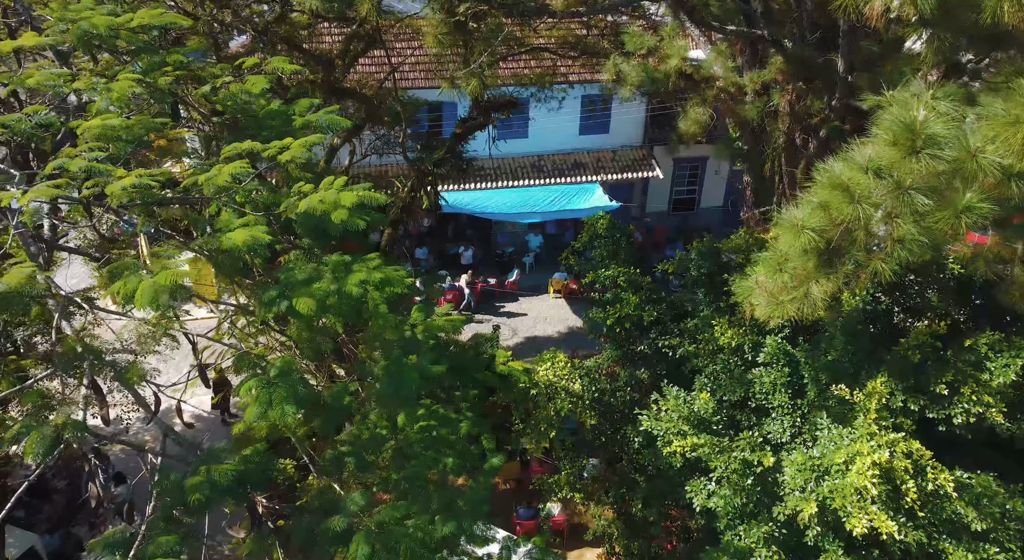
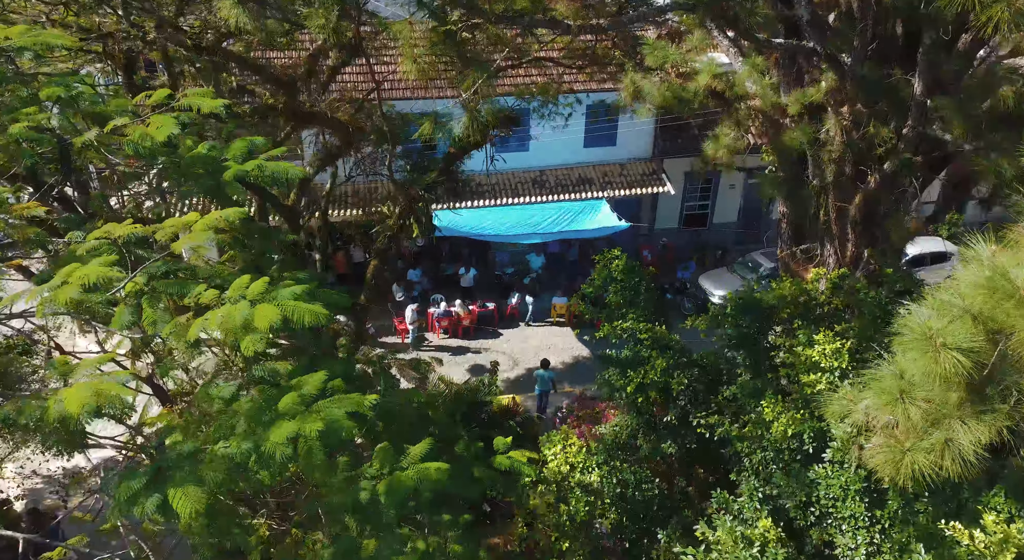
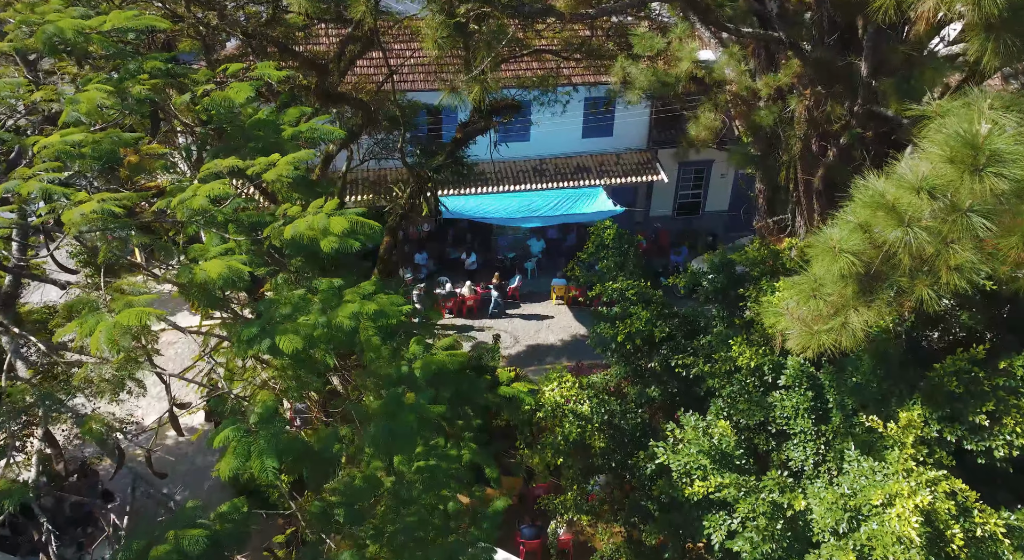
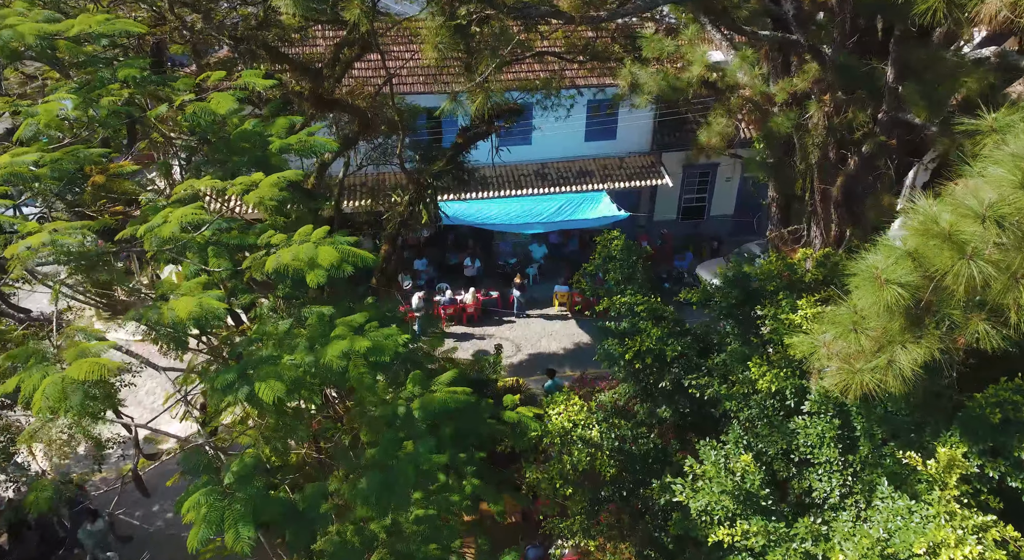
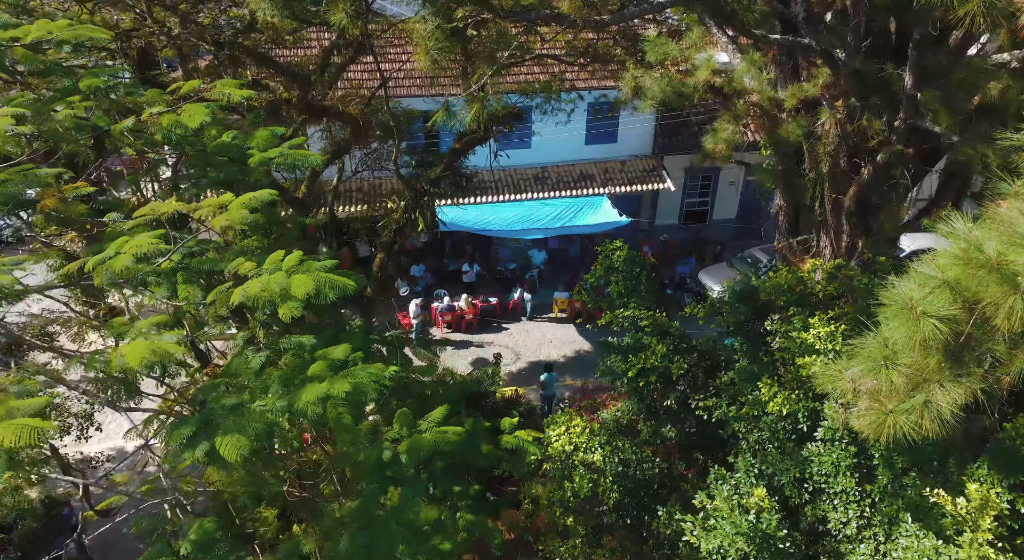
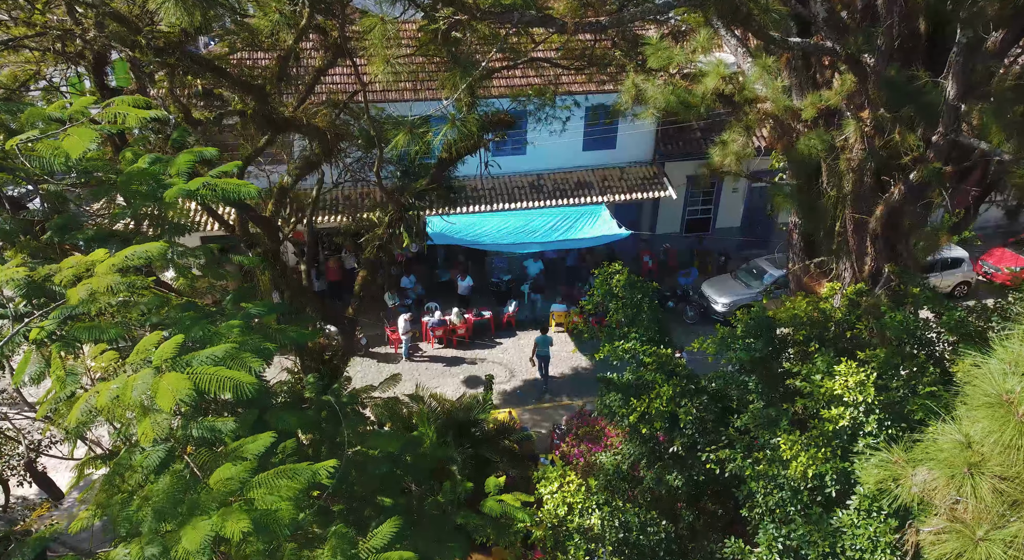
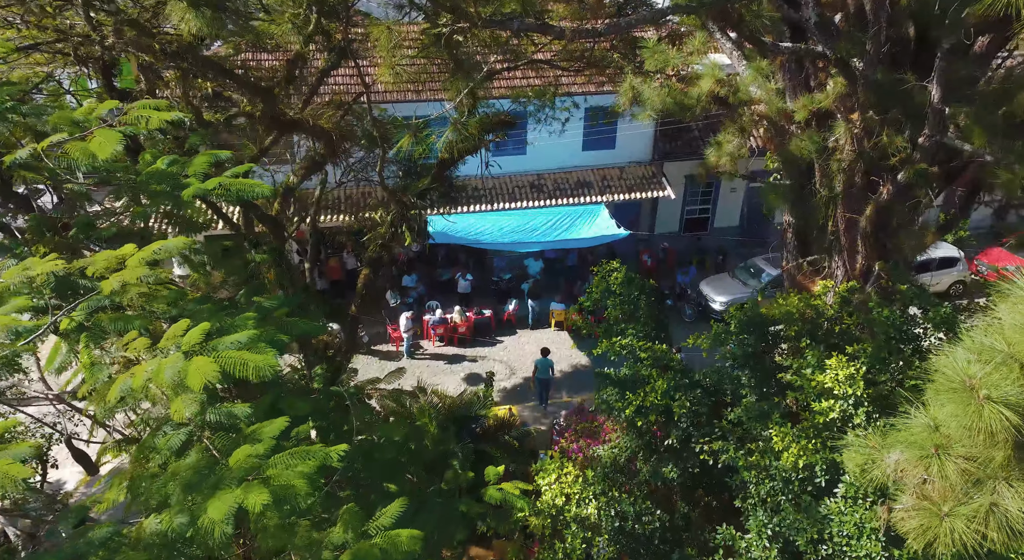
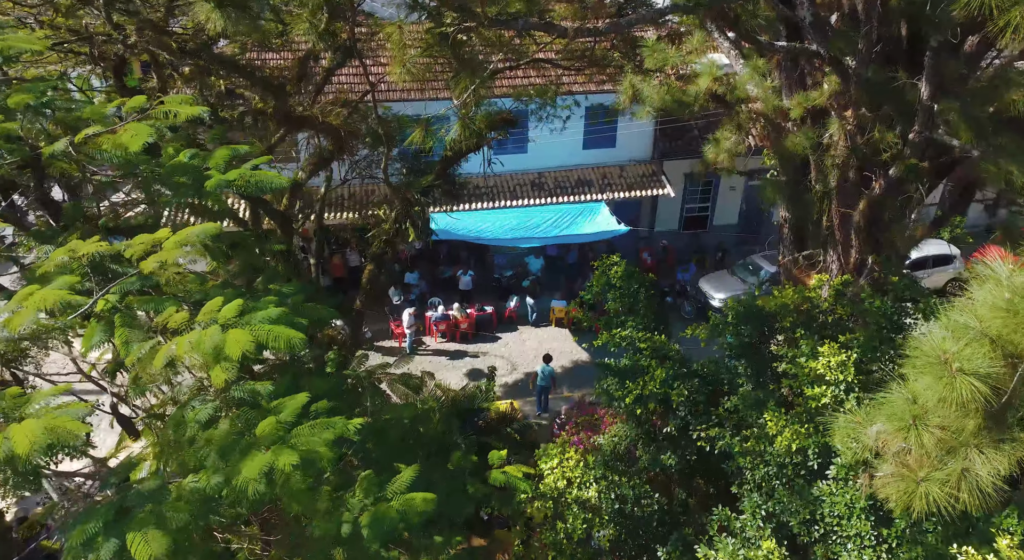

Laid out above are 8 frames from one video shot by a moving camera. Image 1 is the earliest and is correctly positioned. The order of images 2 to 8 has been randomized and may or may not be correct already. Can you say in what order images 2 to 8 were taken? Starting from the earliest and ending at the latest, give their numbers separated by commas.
3, 4, 5, 2, 8, 7, 6
